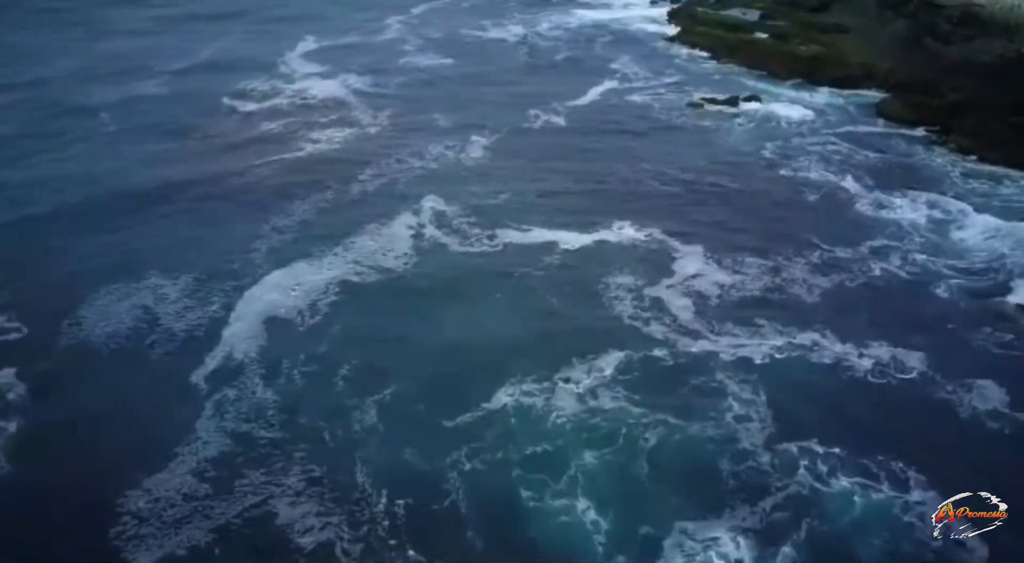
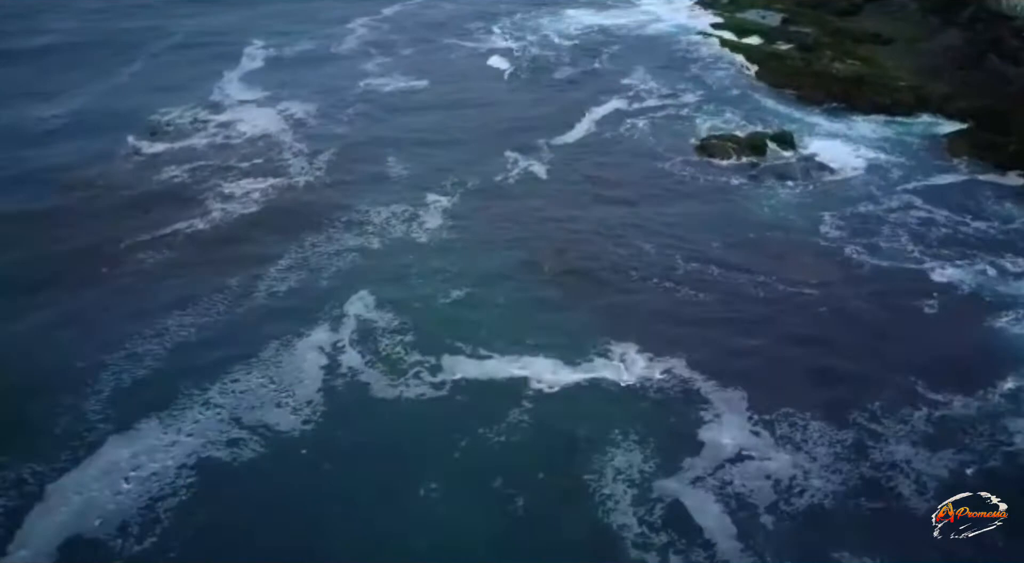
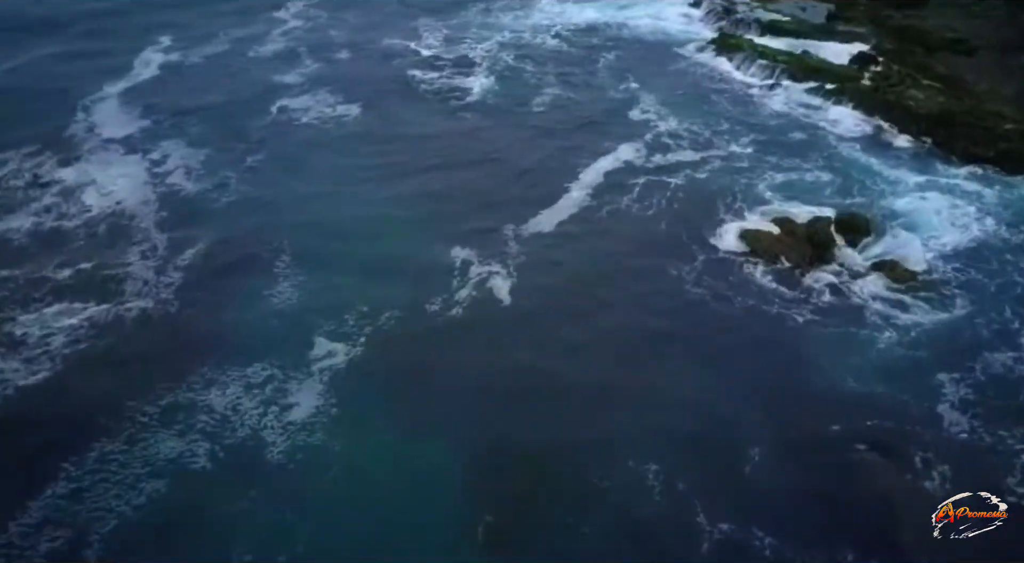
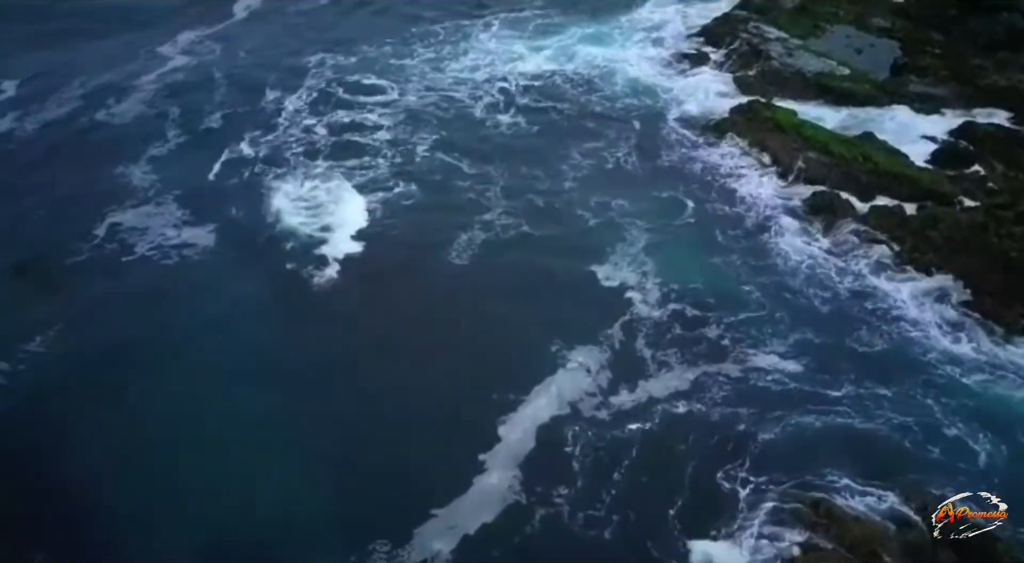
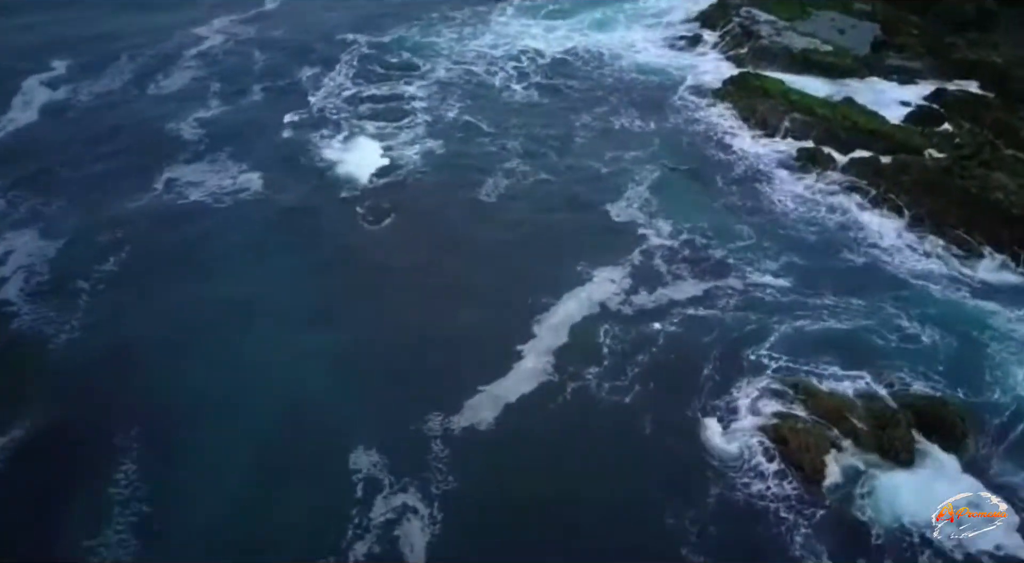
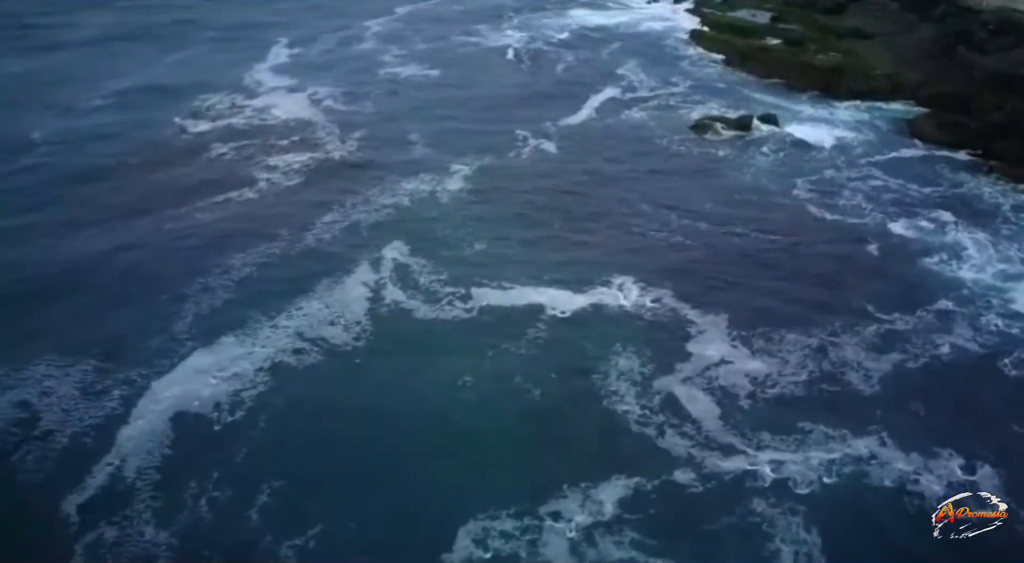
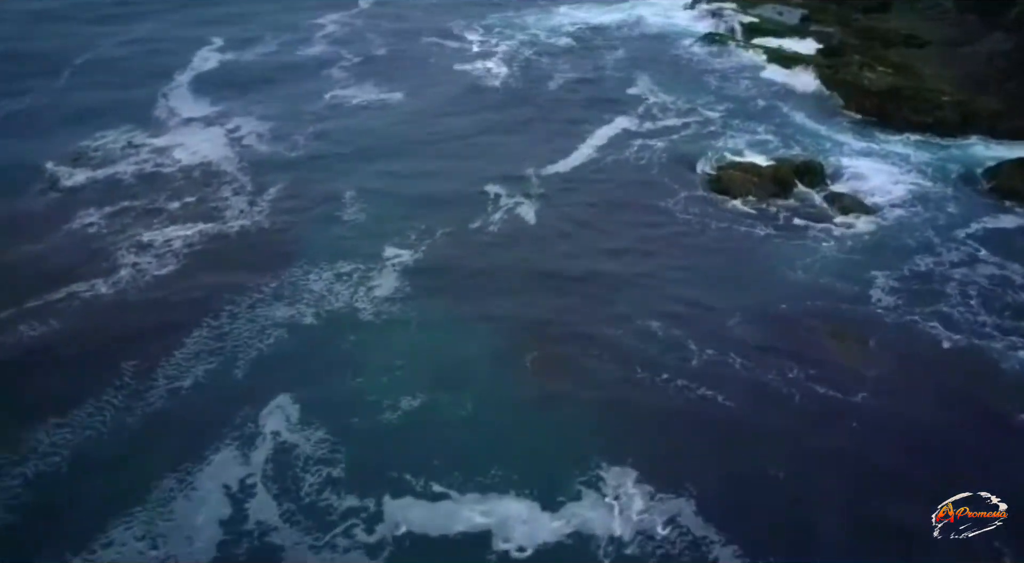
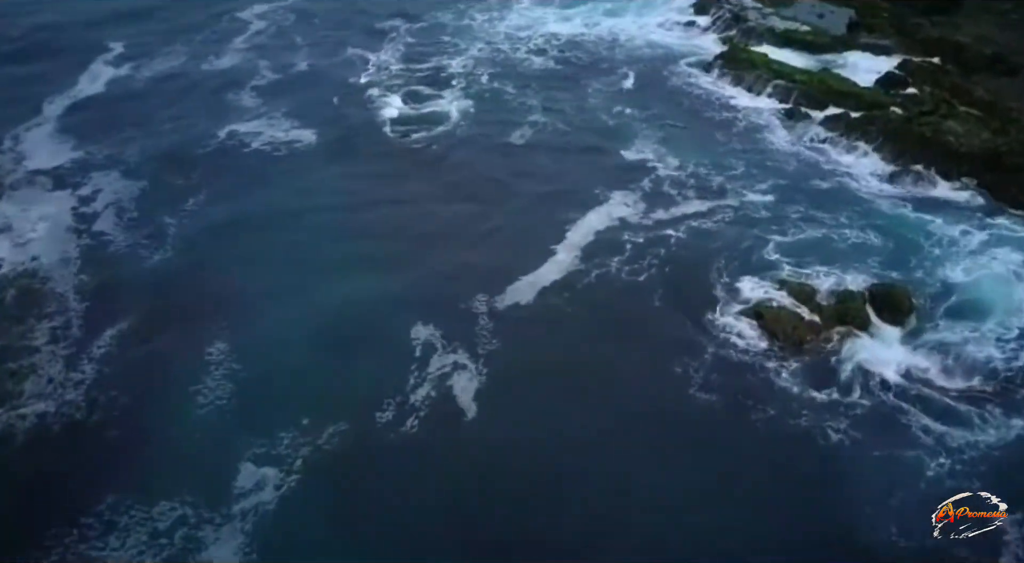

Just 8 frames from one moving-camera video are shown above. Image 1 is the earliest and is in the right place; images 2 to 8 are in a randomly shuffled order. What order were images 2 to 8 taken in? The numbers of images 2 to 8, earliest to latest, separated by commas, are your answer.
6, 2, 7, 3, 8, 5, 4
